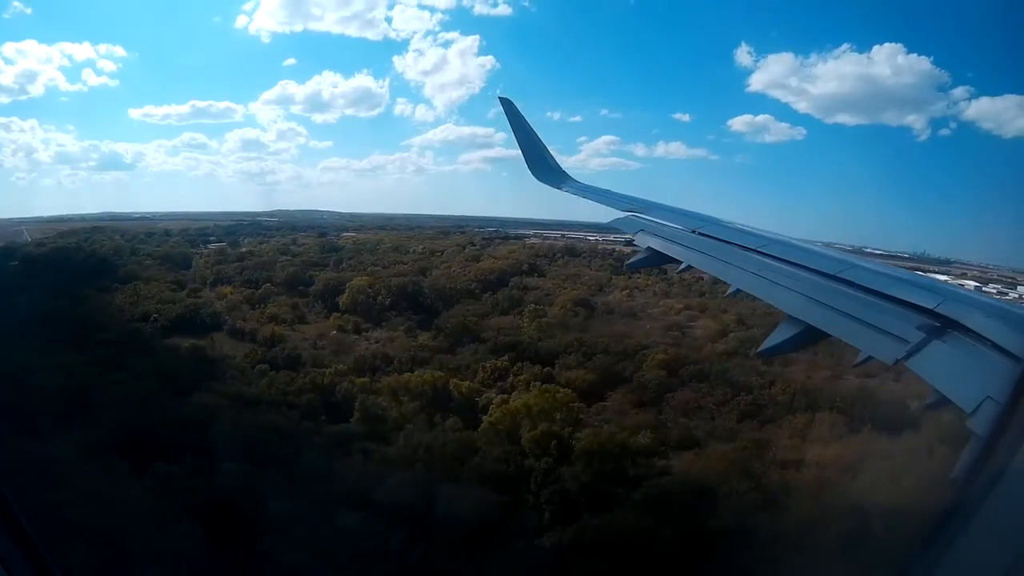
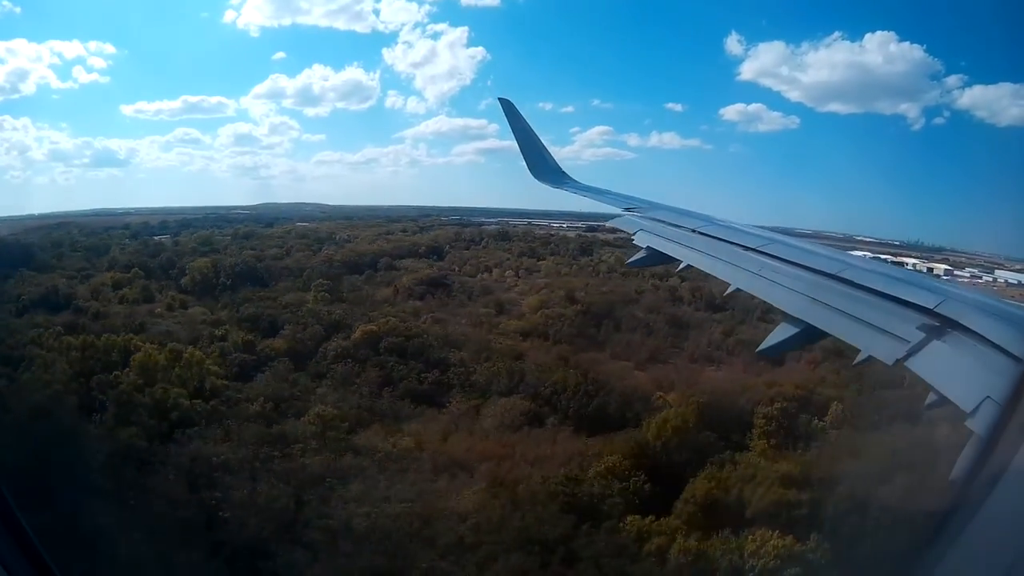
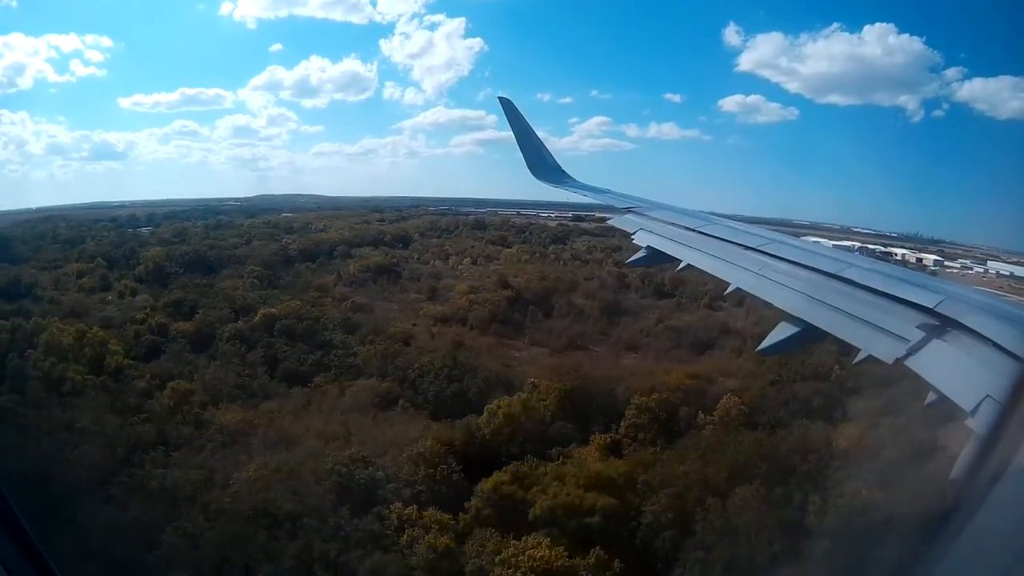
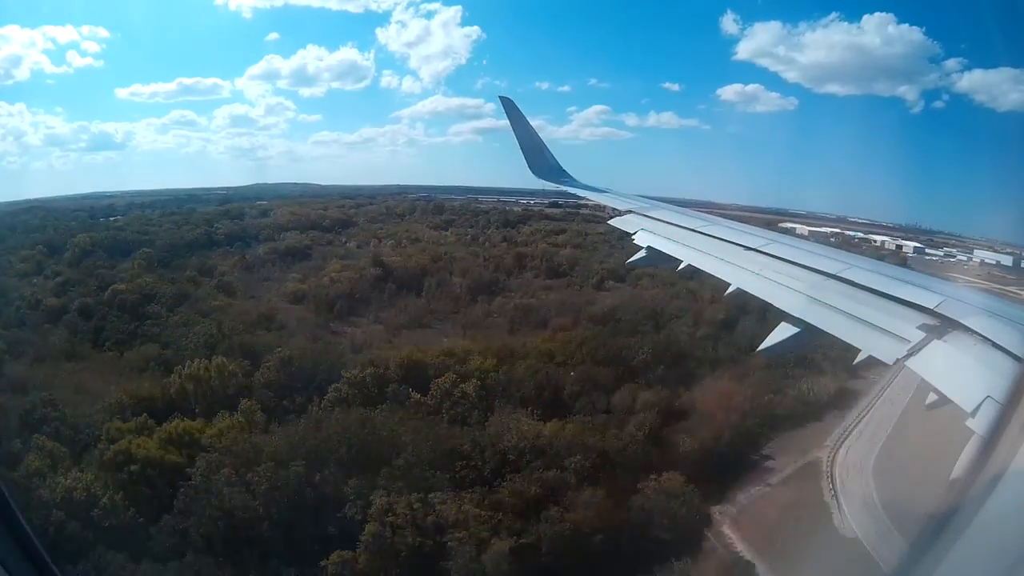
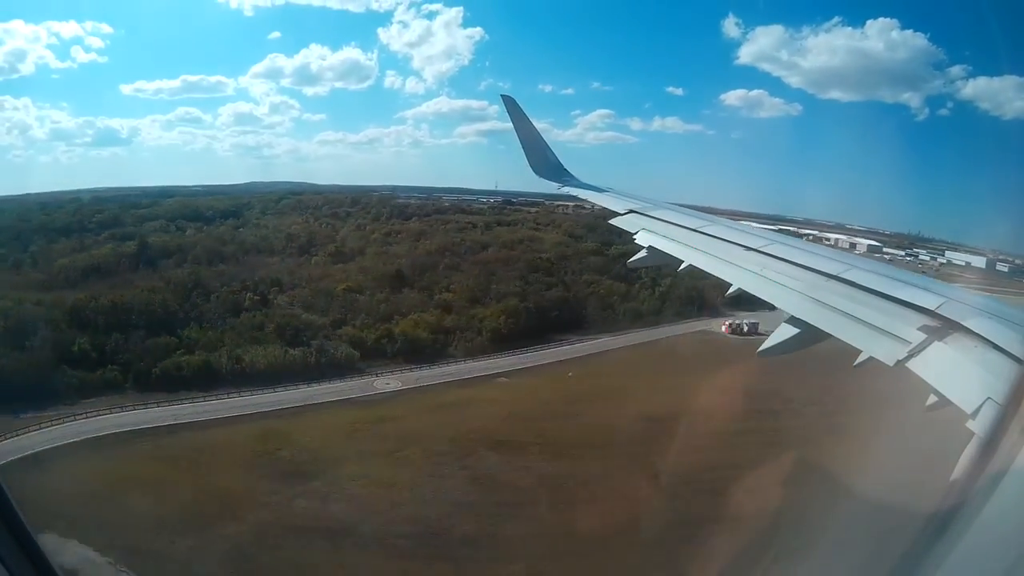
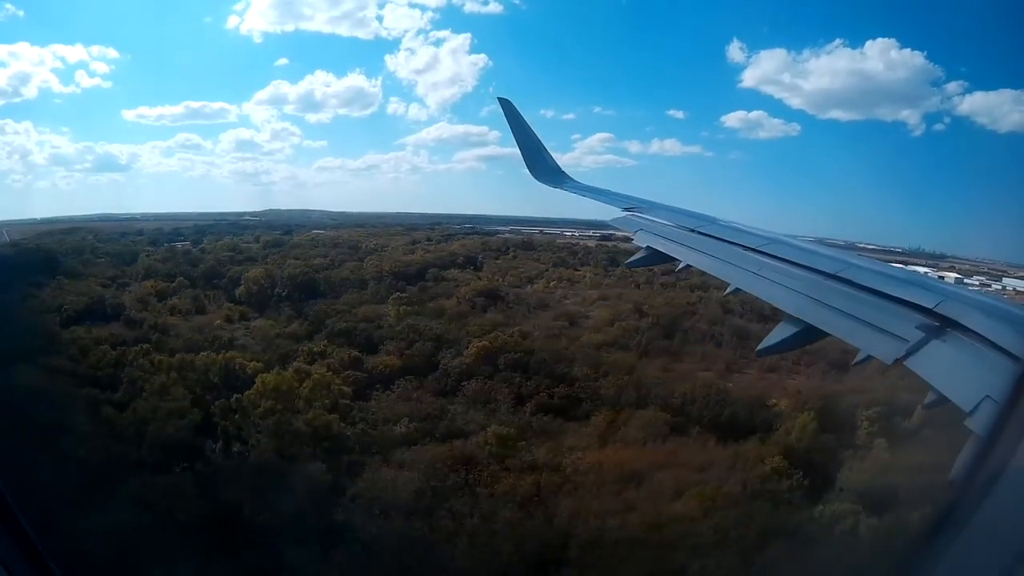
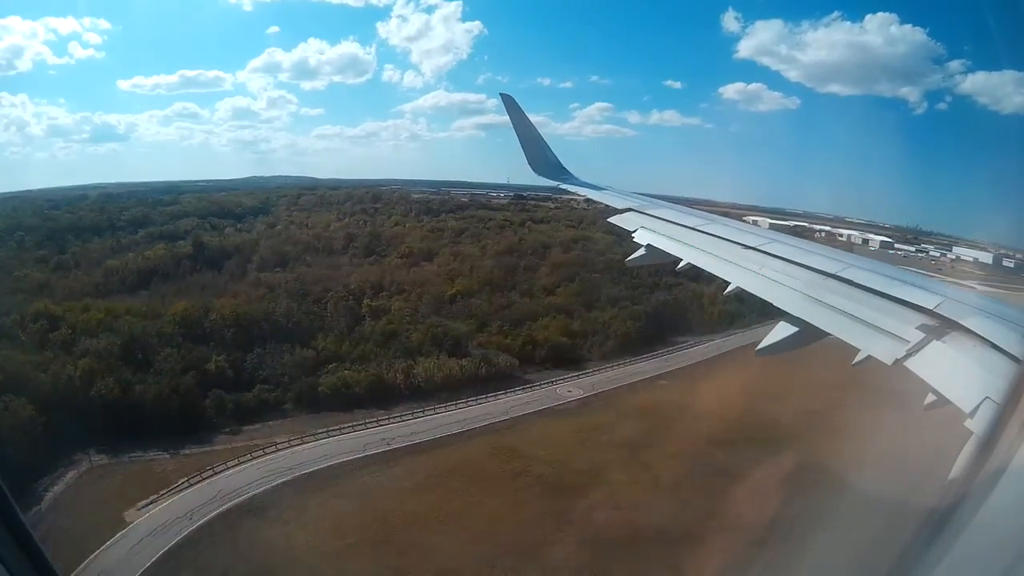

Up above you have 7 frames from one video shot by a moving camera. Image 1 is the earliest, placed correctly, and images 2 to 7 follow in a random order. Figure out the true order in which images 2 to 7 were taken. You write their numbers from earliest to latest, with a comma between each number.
6, 2, 3, 4, 7, 5
